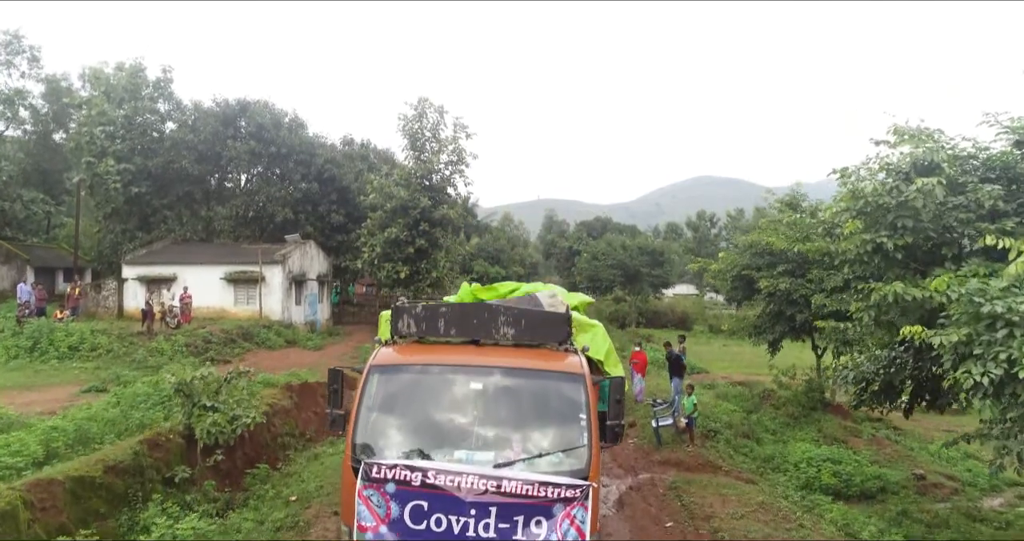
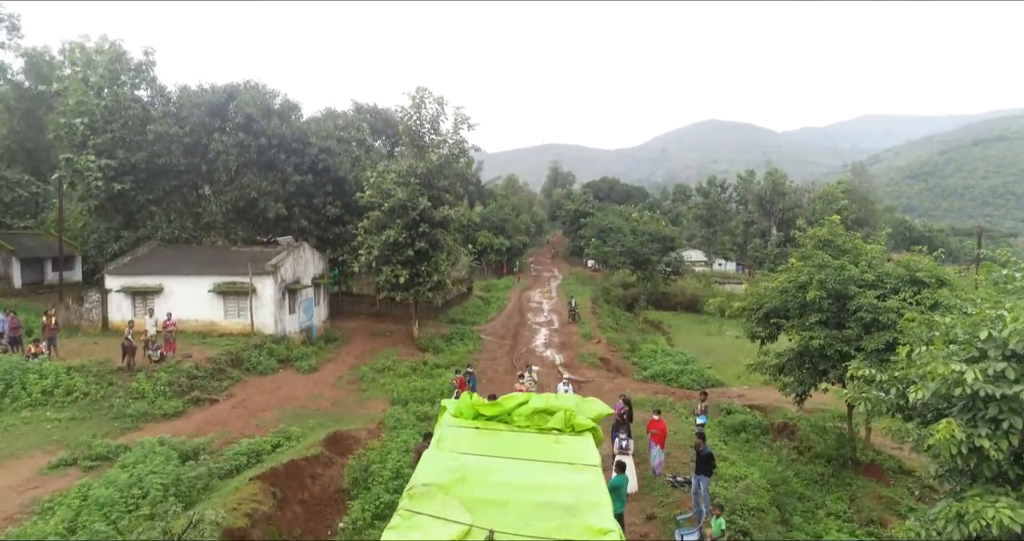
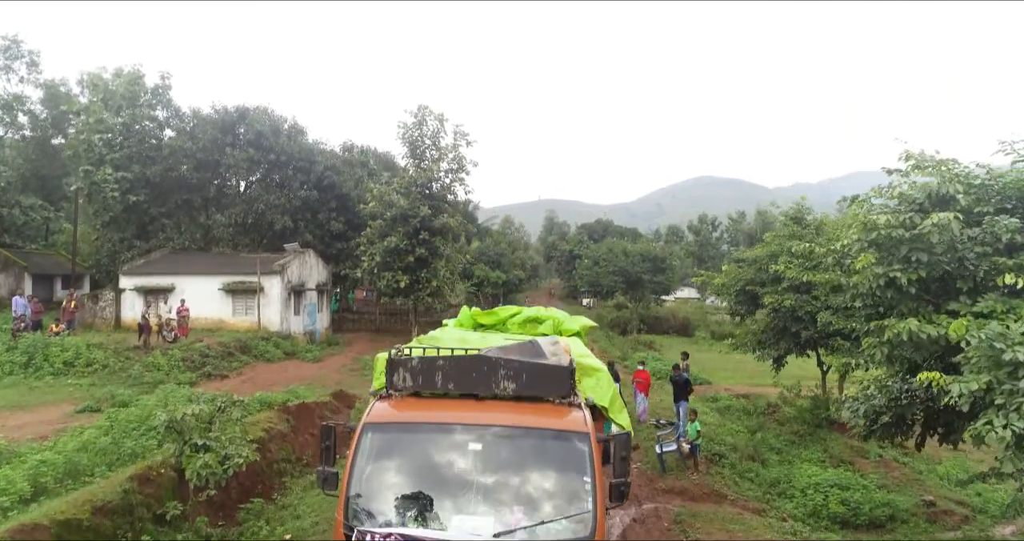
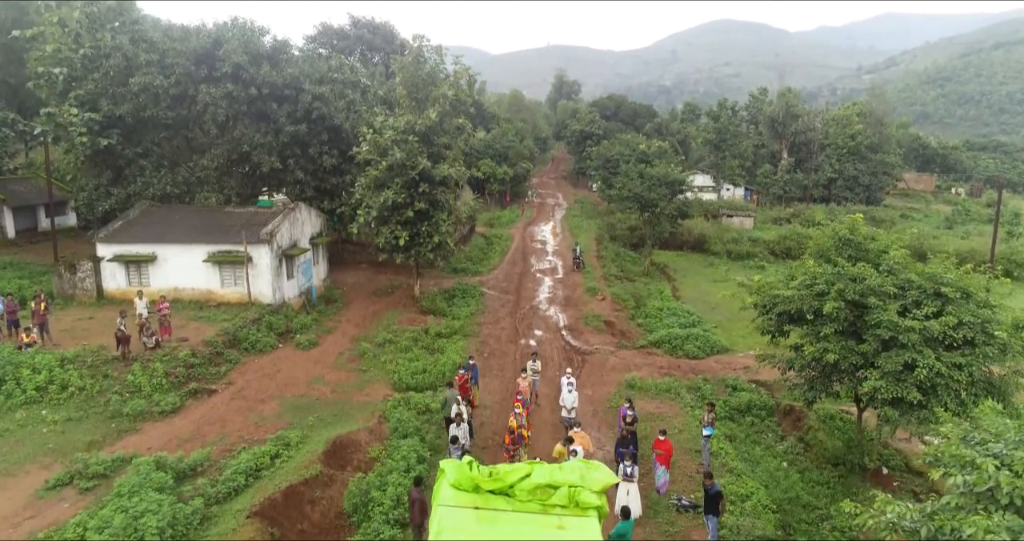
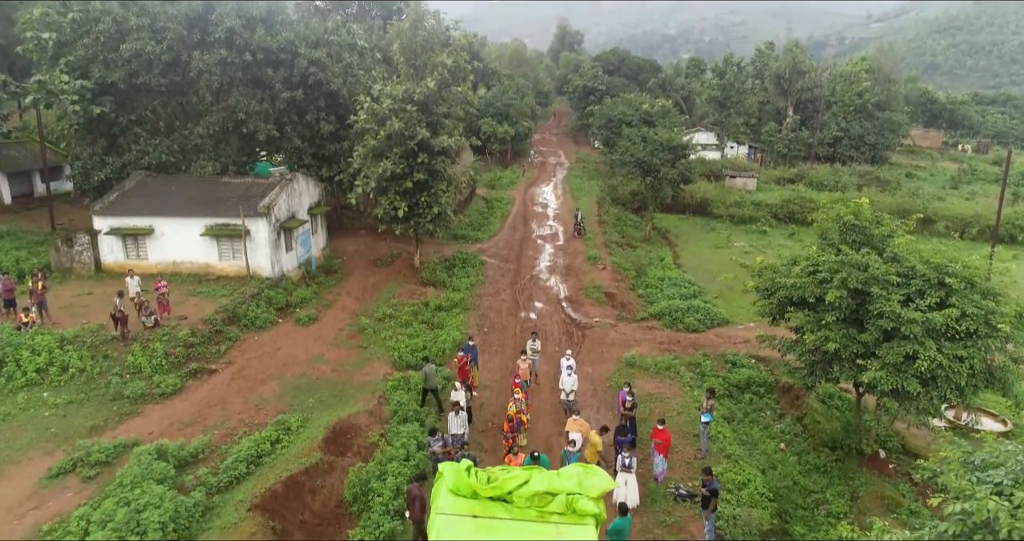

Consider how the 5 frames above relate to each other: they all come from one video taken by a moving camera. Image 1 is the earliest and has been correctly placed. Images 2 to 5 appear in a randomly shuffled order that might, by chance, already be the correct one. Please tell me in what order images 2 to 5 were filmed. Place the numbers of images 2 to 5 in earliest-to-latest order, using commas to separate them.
3, 2, 4, 5
